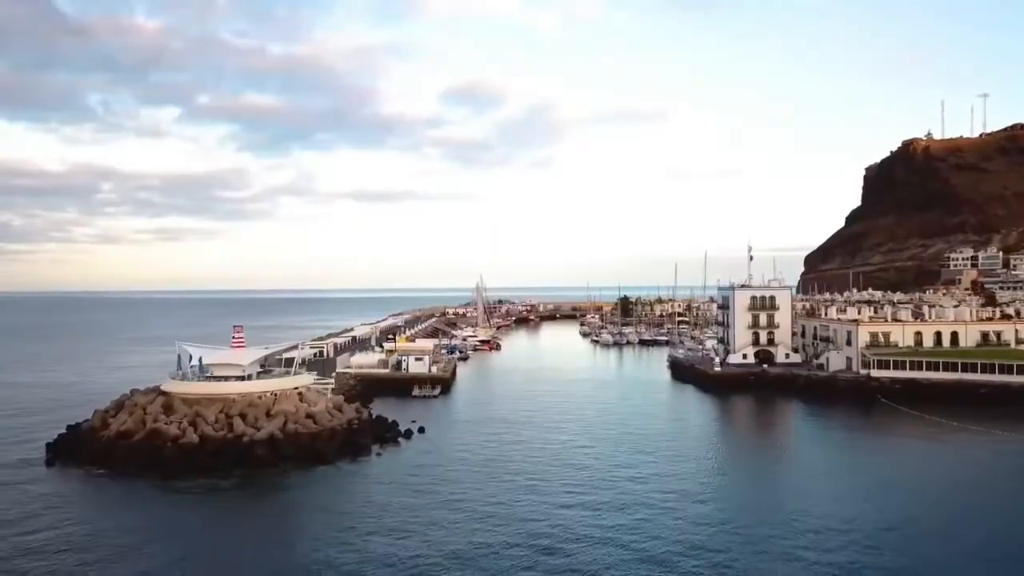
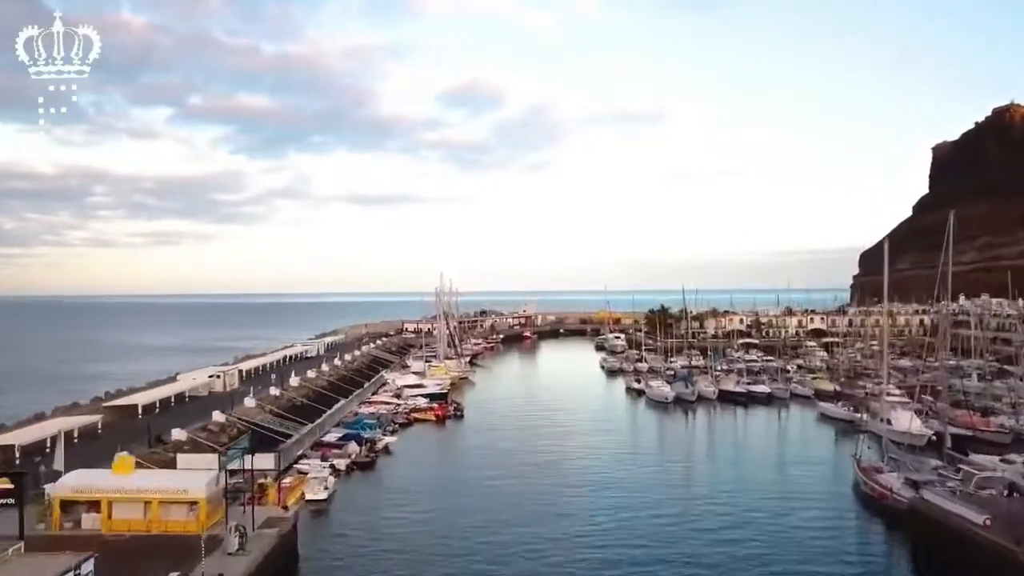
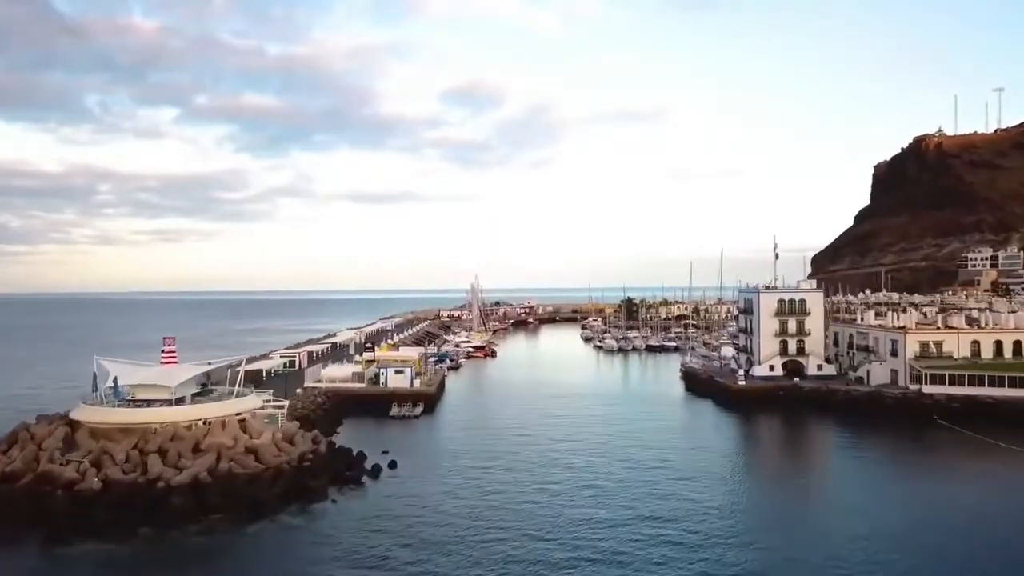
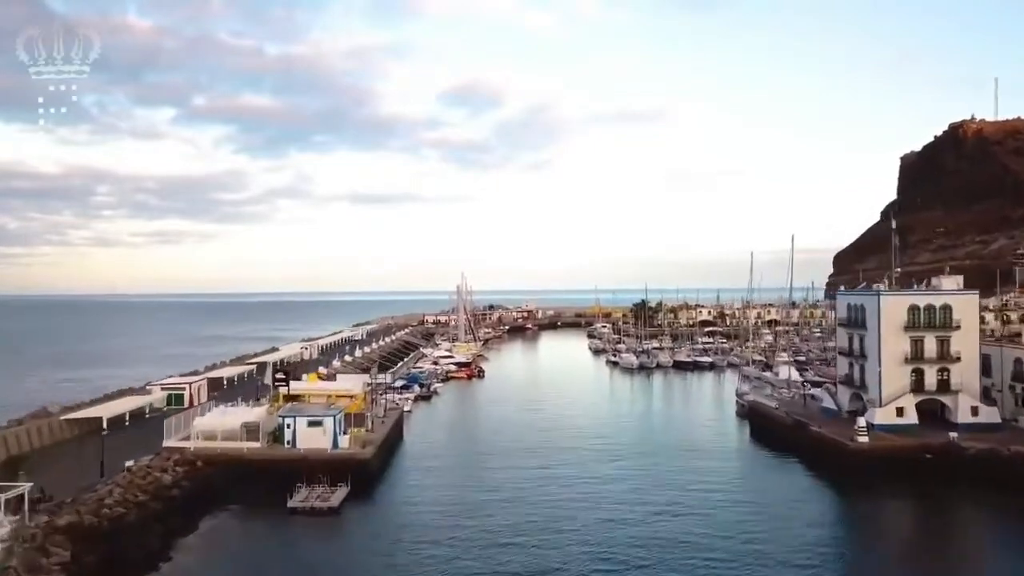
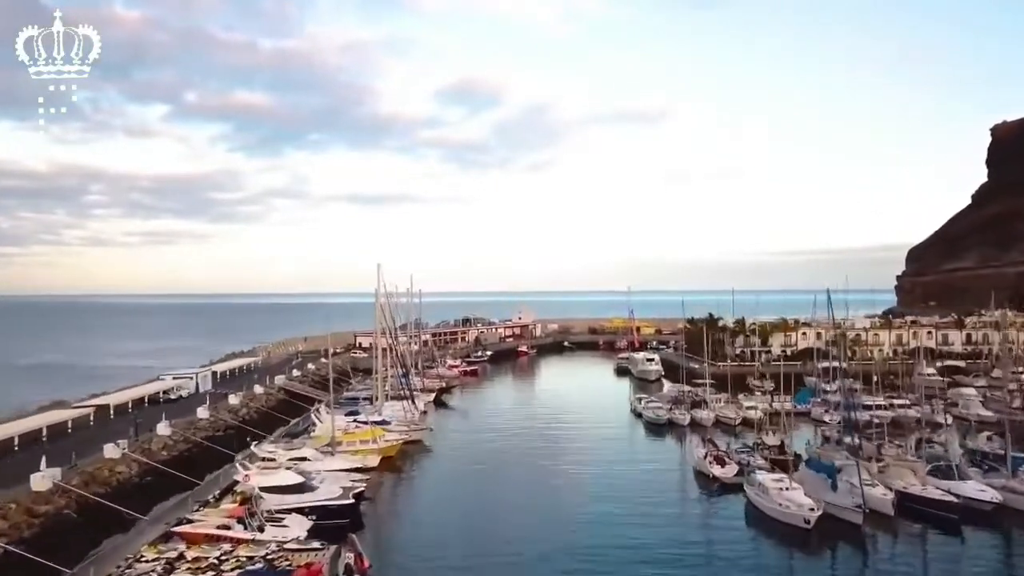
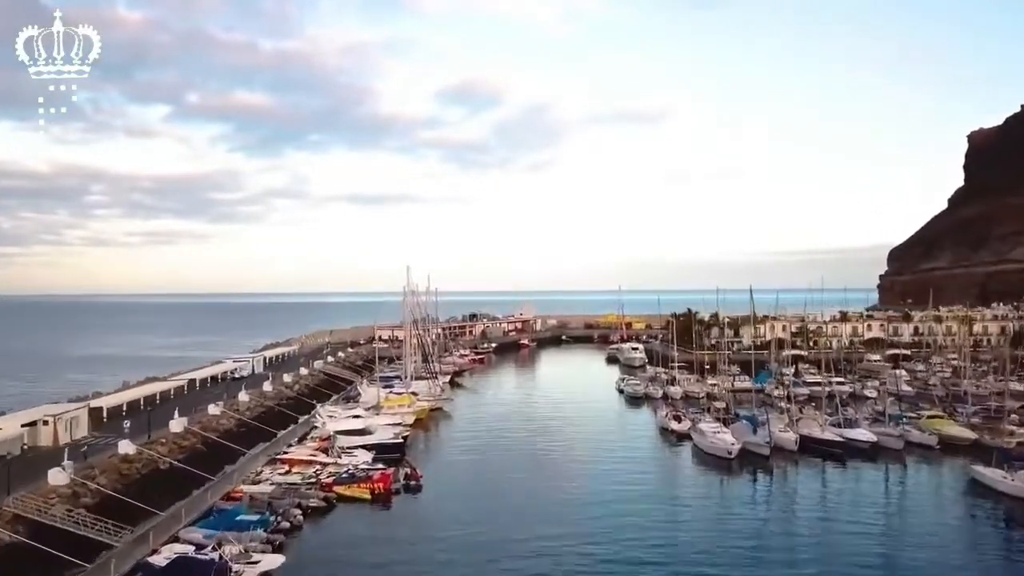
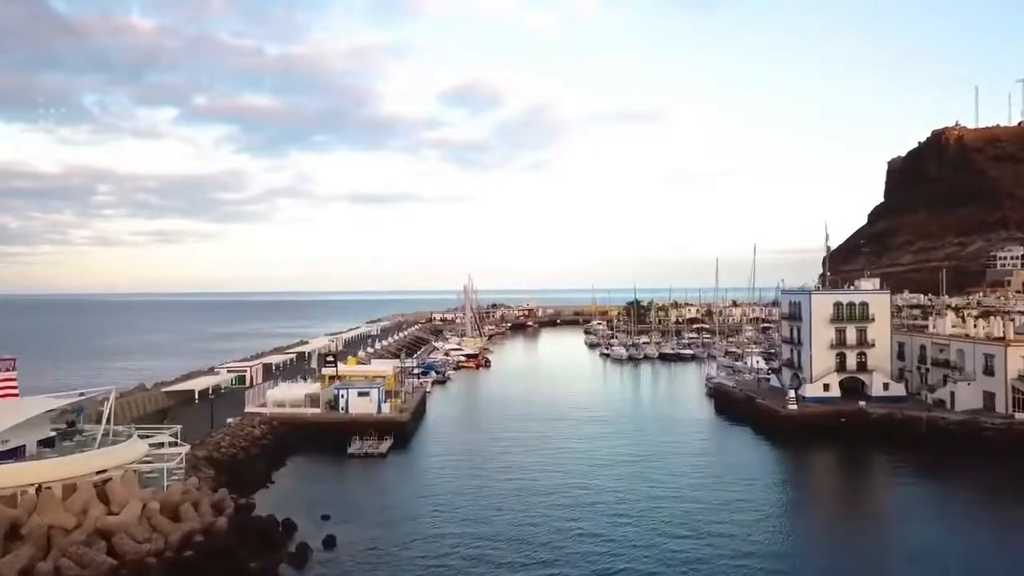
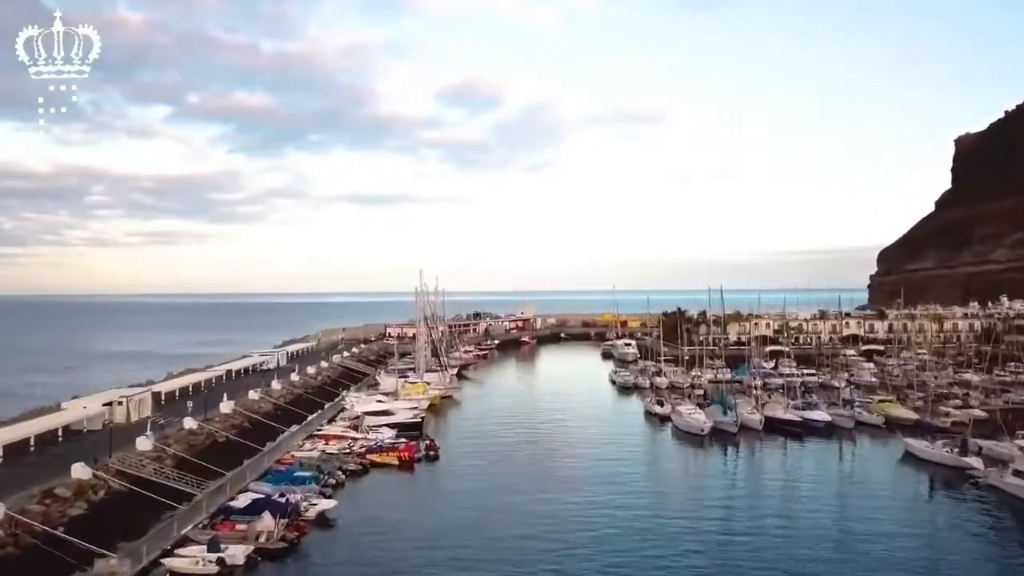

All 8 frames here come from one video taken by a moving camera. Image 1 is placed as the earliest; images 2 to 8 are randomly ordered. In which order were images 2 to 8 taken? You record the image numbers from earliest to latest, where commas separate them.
3, 7, 4, 2, 8, 6, 5
